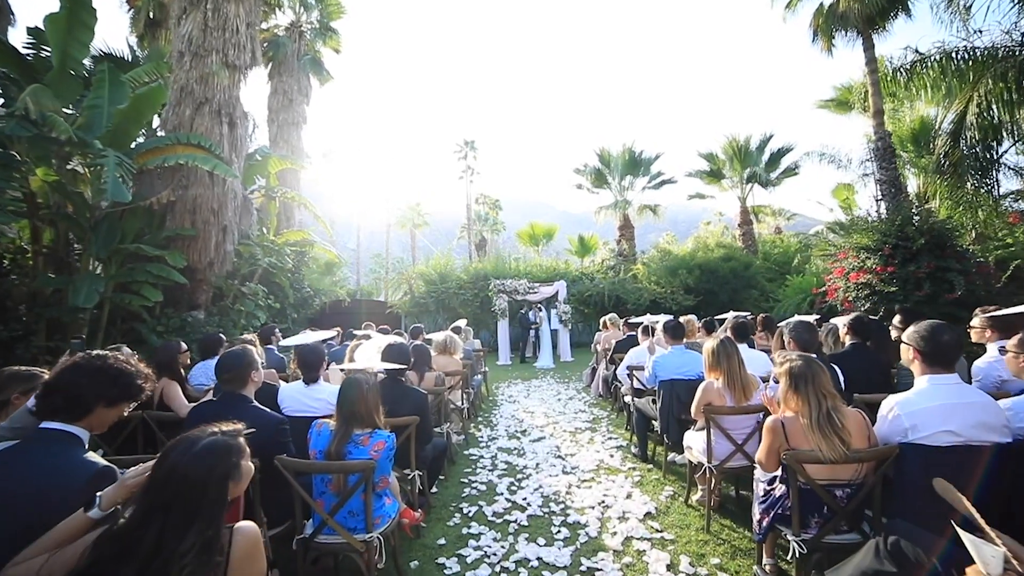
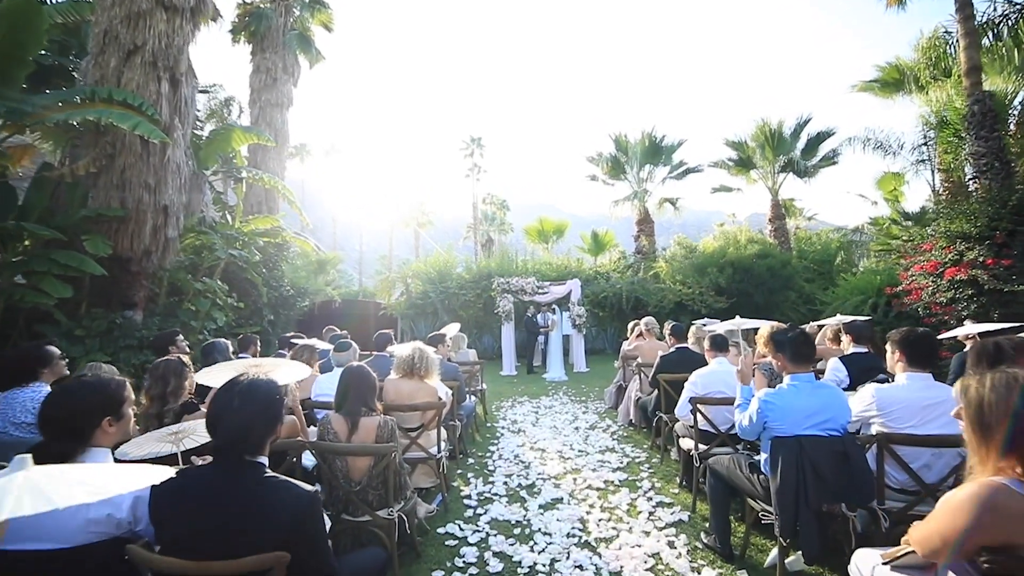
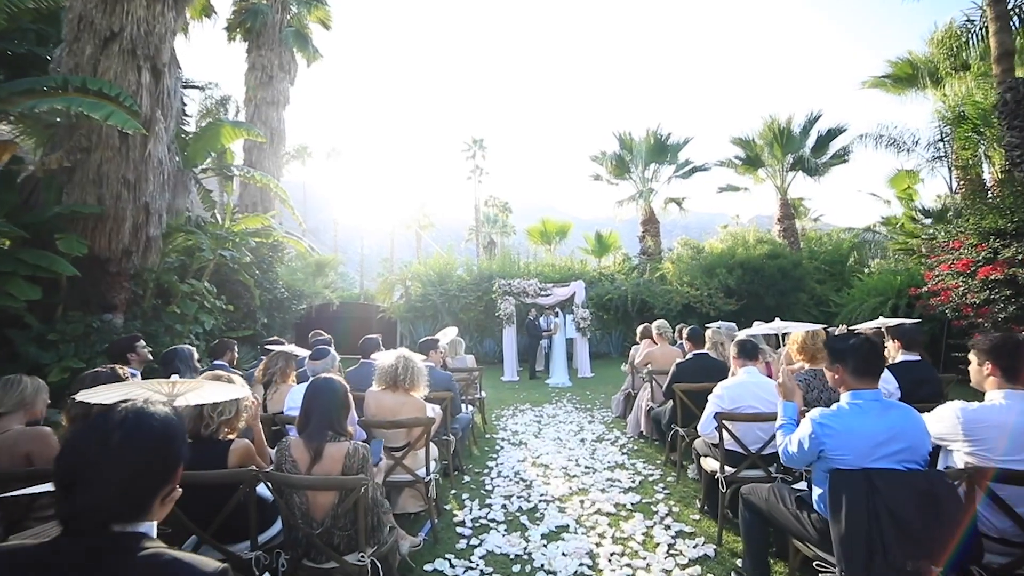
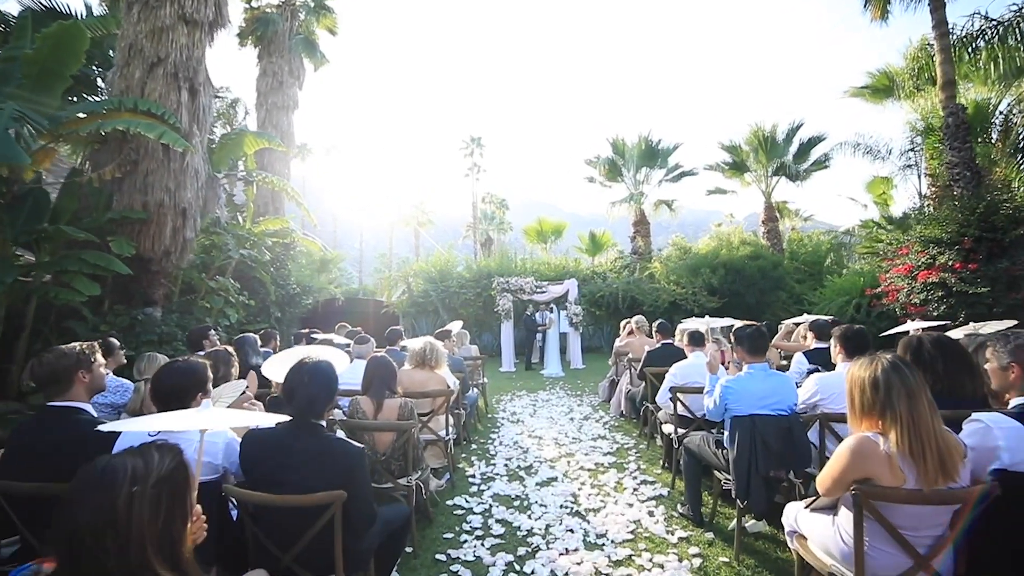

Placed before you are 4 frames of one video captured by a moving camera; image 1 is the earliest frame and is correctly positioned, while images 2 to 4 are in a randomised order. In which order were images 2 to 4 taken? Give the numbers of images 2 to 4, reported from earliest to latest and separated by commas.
4, 2, 3
